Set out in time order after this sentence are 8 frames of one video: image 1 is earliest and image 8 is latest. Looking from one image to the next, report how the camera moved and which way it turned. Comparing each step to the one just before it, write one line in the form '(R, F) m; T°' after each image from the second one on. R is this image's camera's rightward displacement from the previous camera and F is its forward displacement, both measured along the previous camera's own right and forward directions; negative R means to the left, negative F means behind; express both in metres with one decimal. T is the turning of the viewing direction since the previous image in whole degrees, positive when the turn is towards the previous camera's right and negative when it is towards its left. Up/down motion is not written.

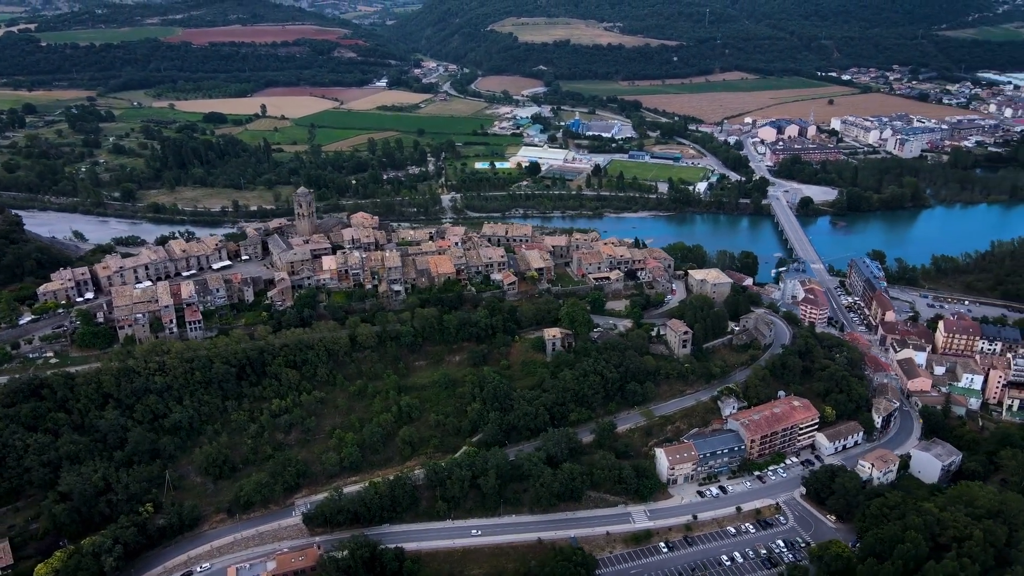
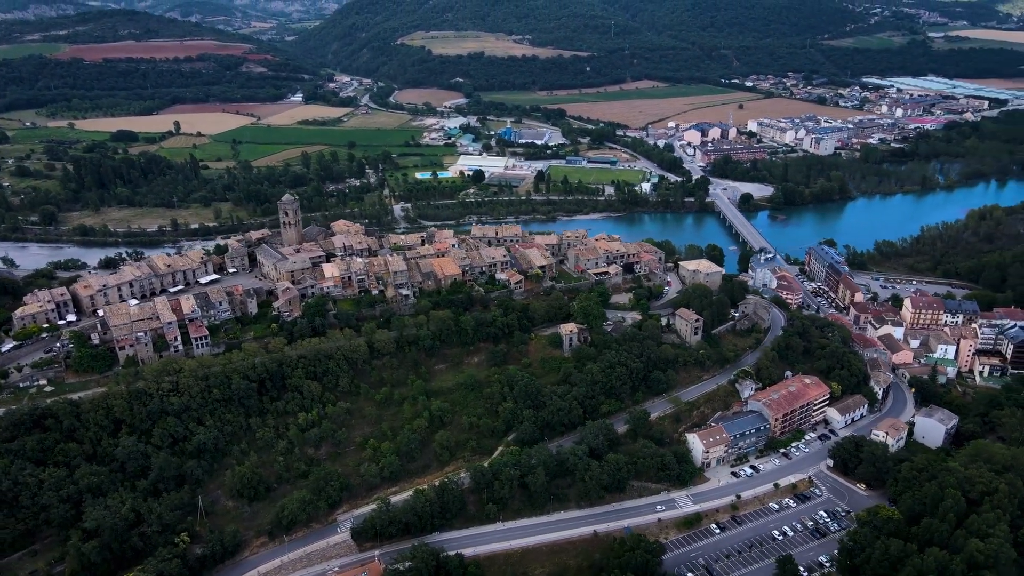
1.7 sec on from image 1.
(-4.8, +0.7) m; +7°
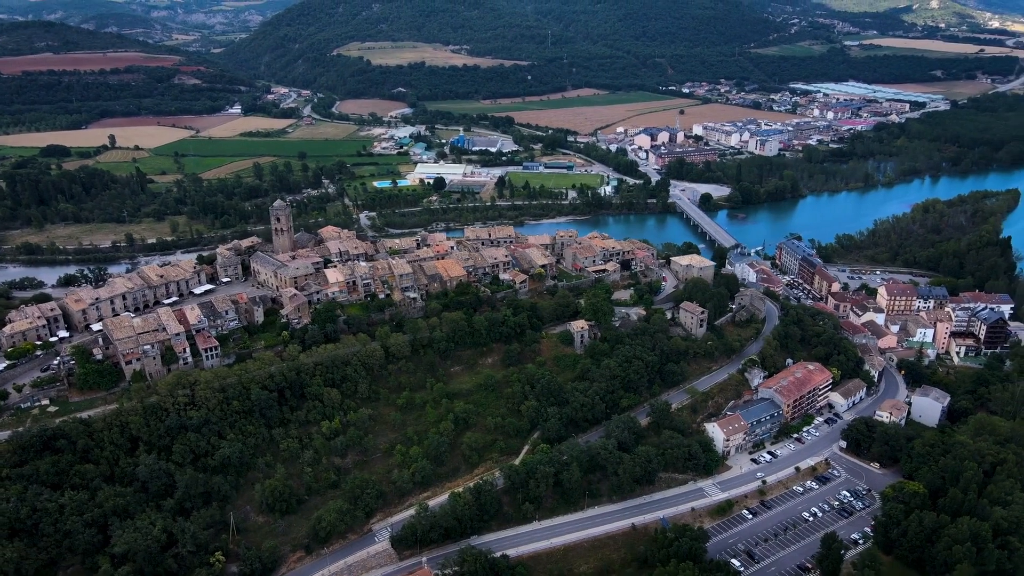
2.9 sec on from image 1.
(-3.4, +0.4) m; +5°
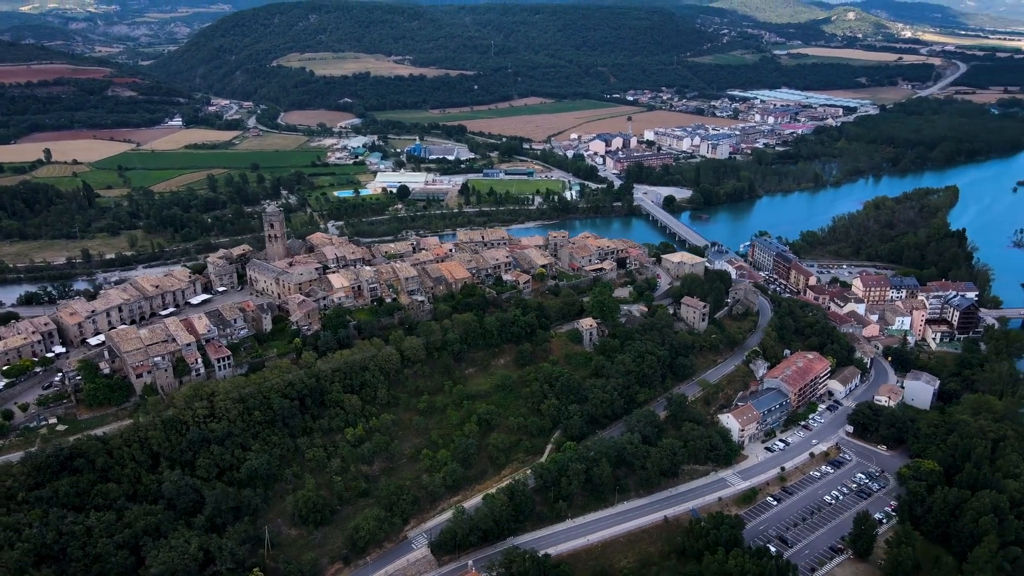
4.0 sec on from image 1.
(-3.0, +0.4) m; +5°
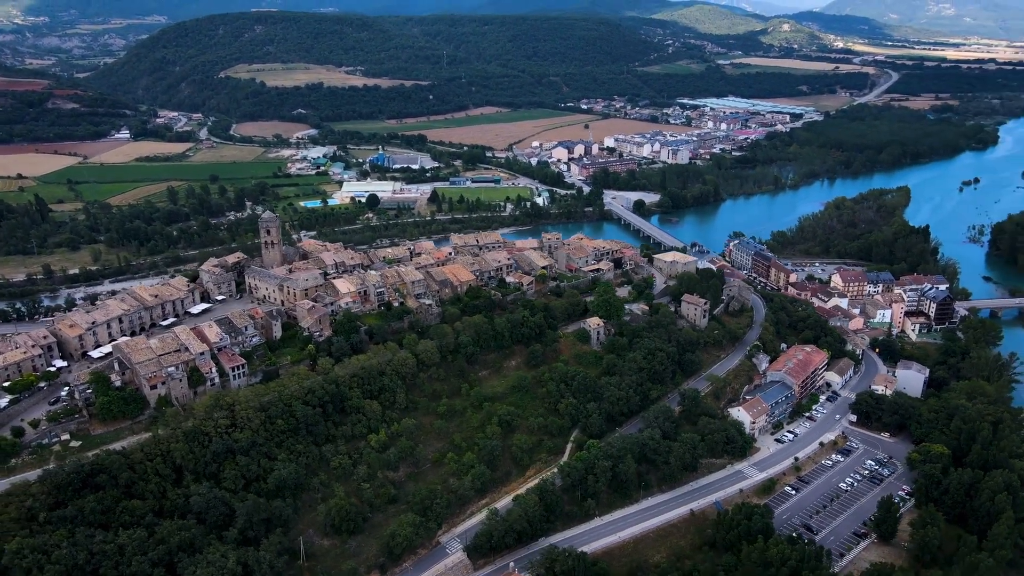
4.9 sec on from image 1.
(-2.6, +0.3) m; +4°
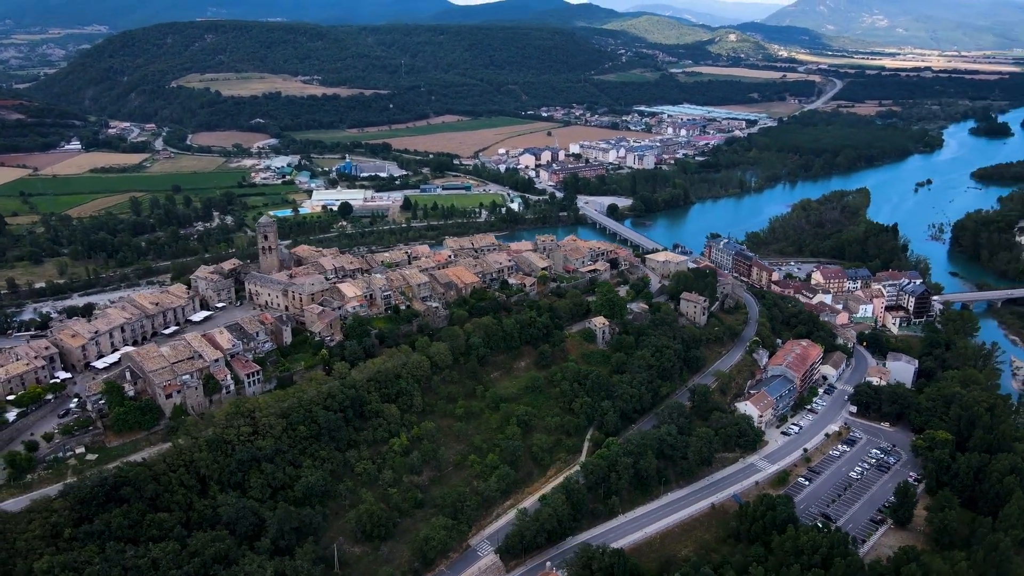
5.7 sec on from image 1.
(-2.2, +0.2) m; +4°
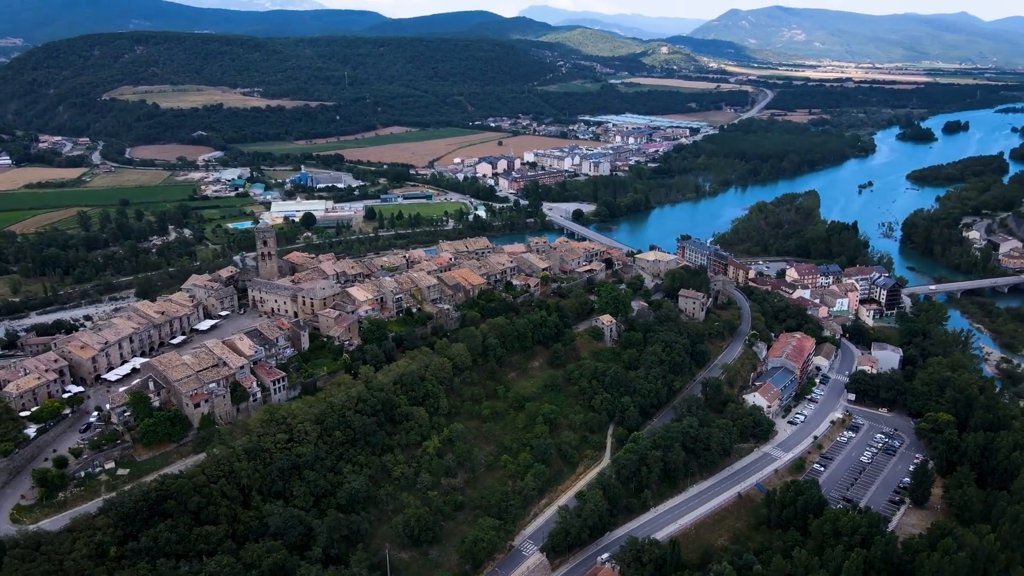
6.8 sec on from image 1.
(-3.0, +0.3) m; +5°
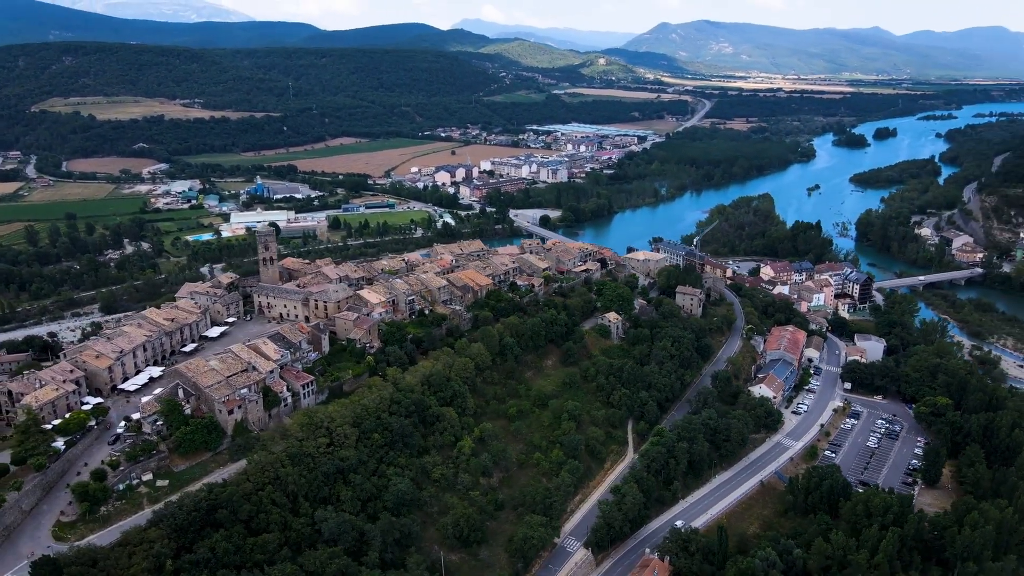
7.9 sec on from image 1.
(-2.9, +0.3) m; +5°
